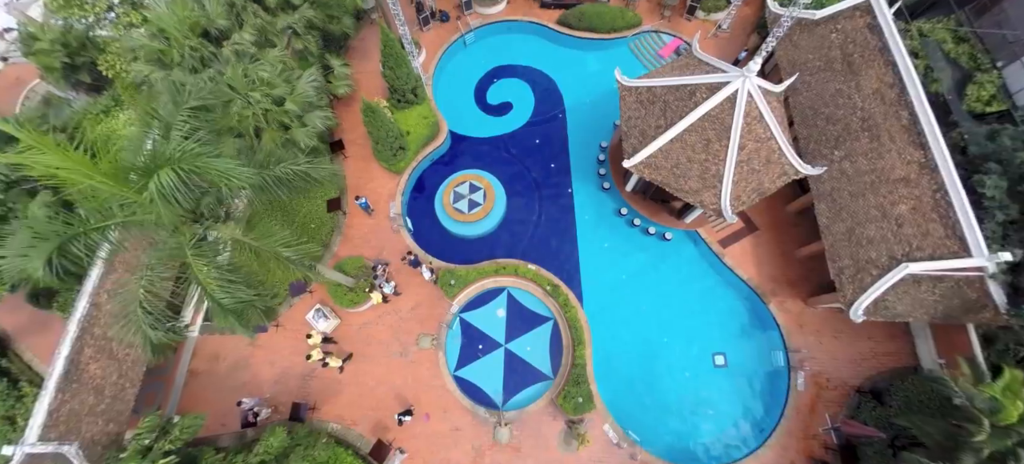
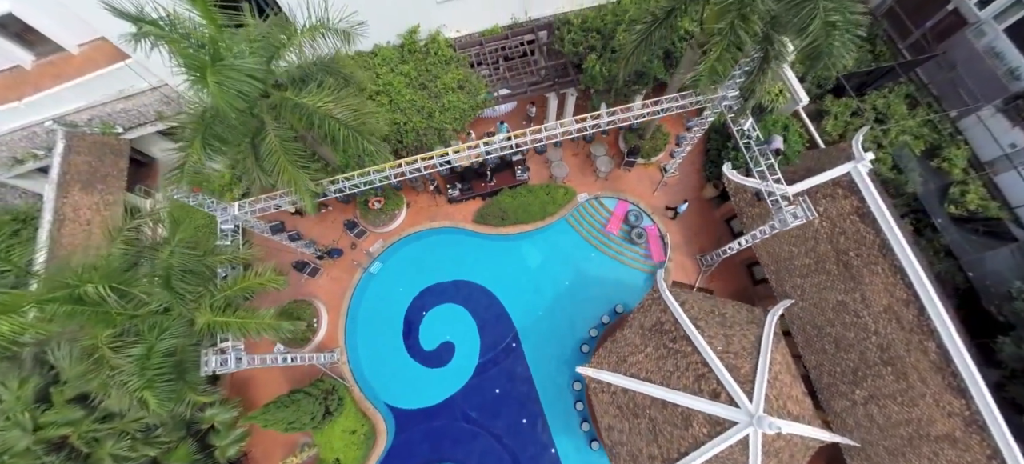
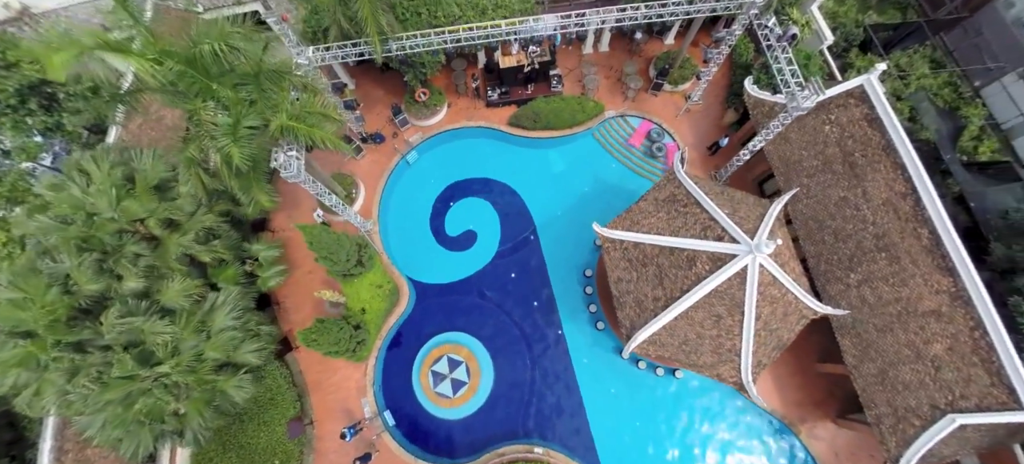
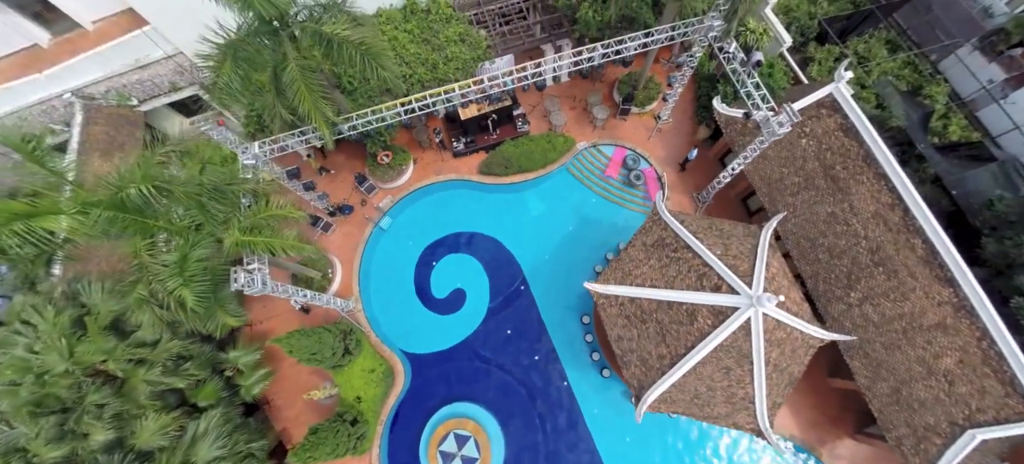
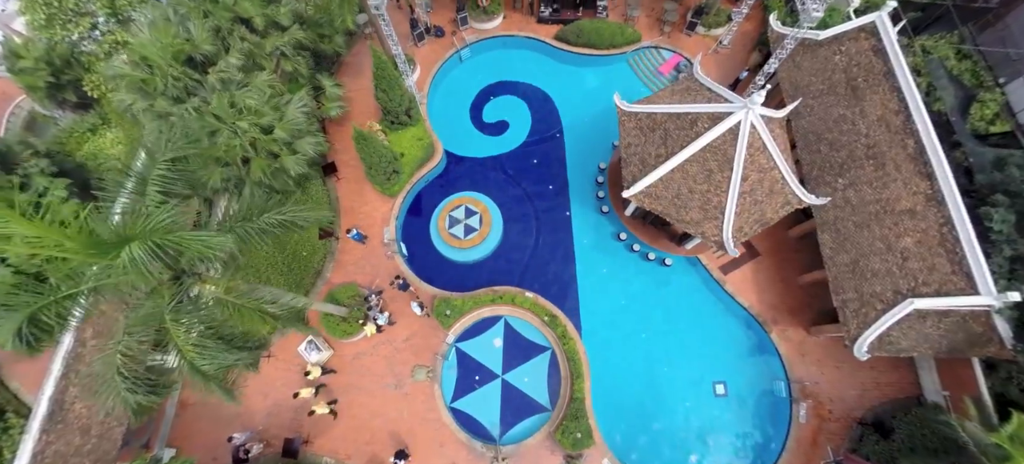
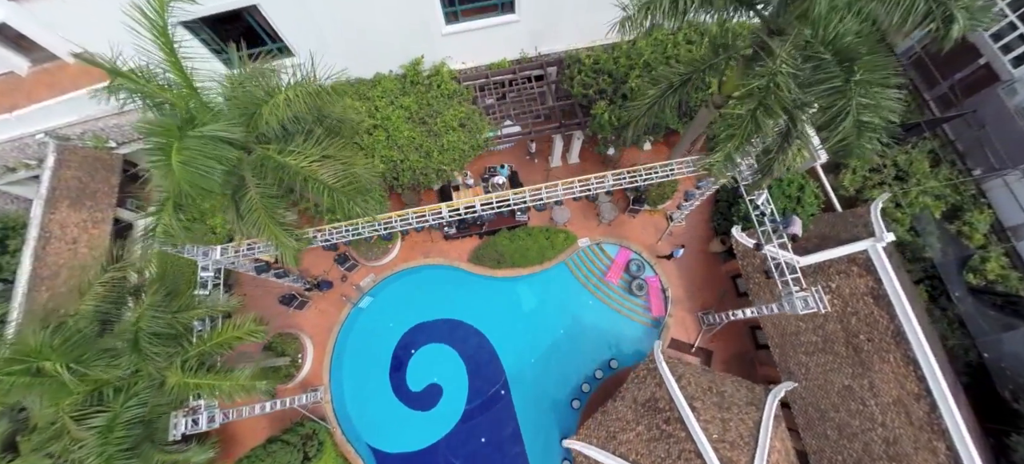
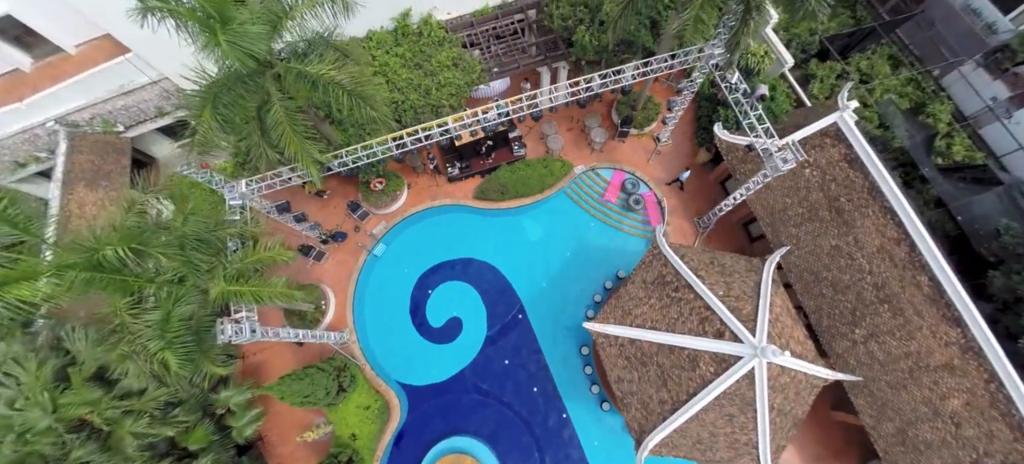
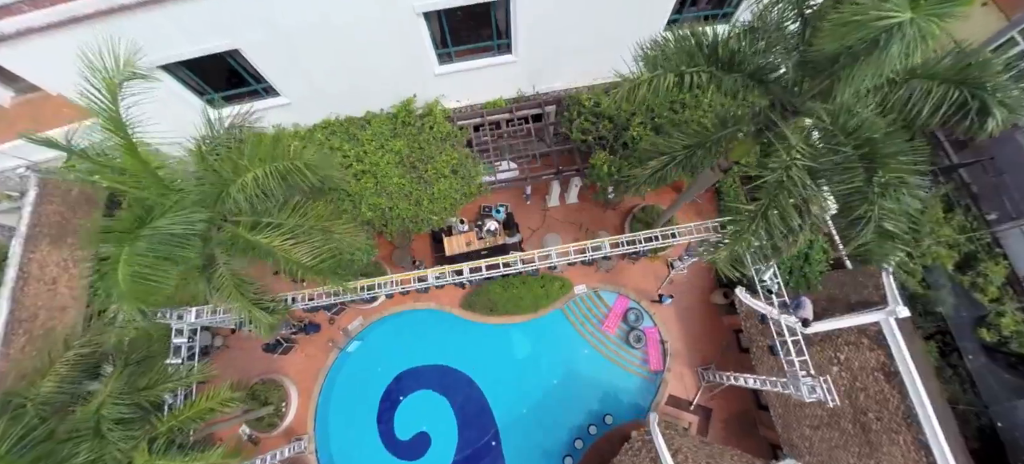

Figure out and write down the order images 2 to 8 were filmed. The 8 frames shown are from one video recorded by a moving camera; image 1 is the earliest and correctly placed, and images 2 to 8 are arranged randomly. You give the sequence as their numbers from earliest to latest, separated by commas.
5, 3, 4, 7, 2, 6, 8
